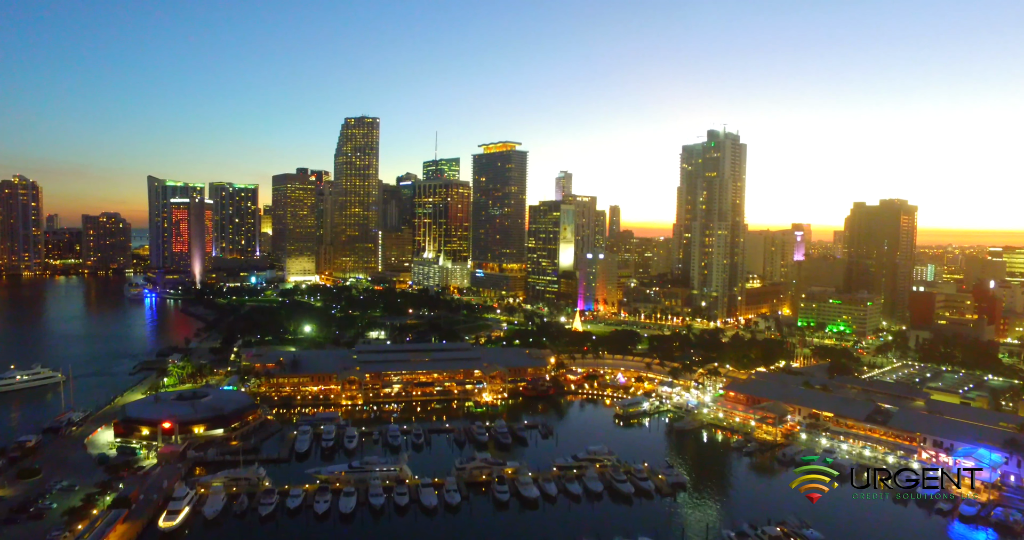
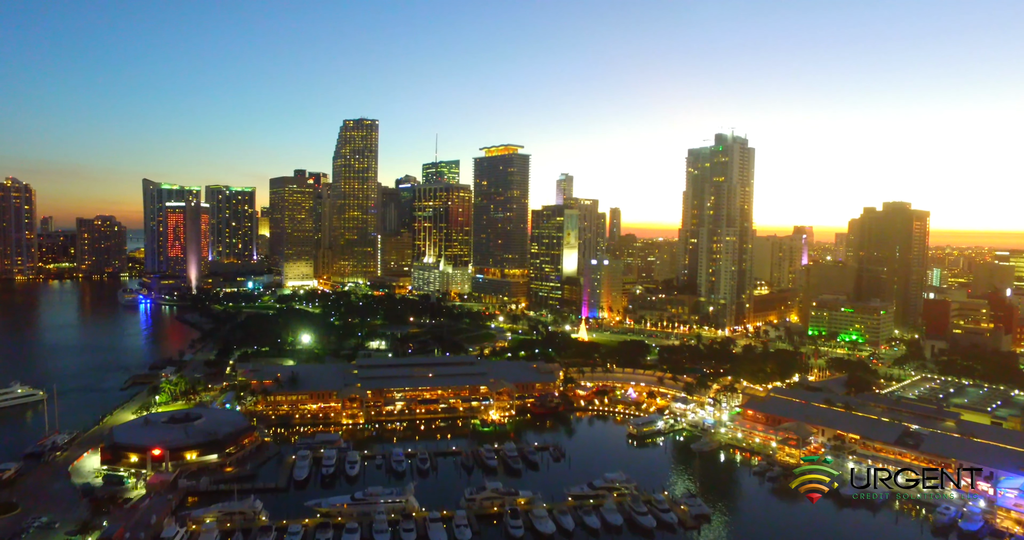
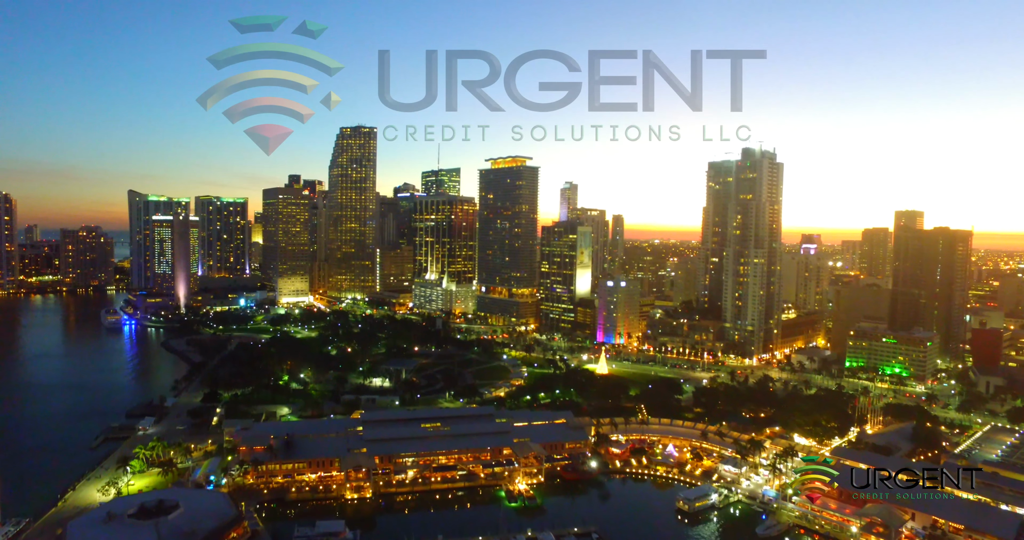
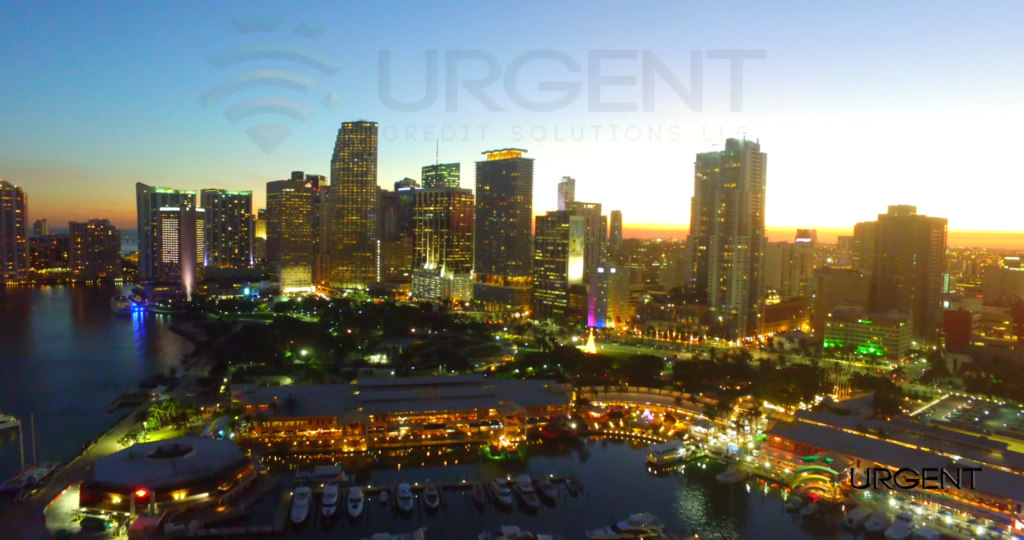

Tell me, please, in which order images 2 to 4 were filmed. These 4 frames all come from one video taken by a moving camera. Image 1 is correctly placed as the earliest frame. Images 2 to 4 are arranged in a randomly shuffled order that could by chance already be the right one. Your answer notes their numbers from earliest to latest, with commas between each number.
2, 4, 3
